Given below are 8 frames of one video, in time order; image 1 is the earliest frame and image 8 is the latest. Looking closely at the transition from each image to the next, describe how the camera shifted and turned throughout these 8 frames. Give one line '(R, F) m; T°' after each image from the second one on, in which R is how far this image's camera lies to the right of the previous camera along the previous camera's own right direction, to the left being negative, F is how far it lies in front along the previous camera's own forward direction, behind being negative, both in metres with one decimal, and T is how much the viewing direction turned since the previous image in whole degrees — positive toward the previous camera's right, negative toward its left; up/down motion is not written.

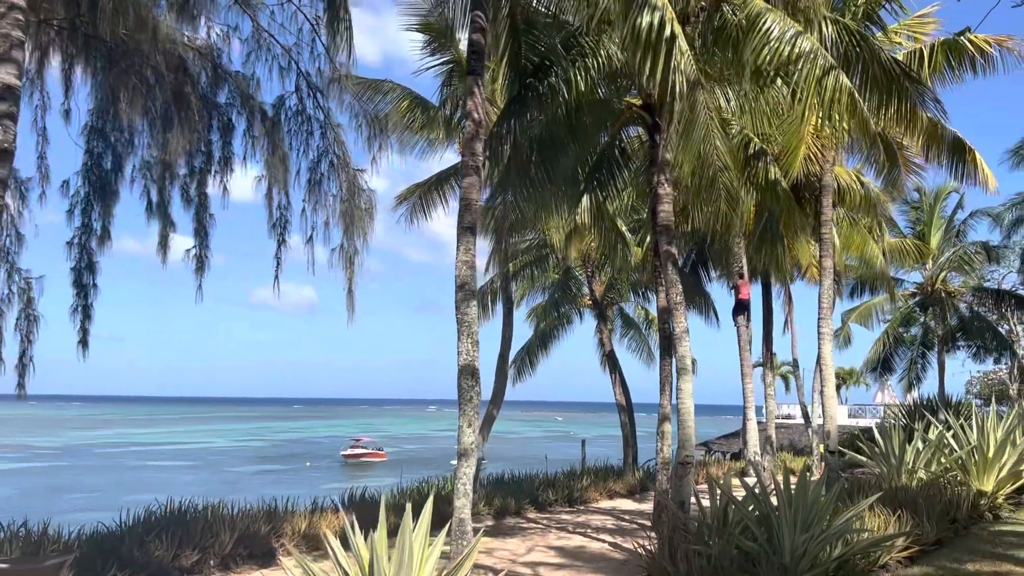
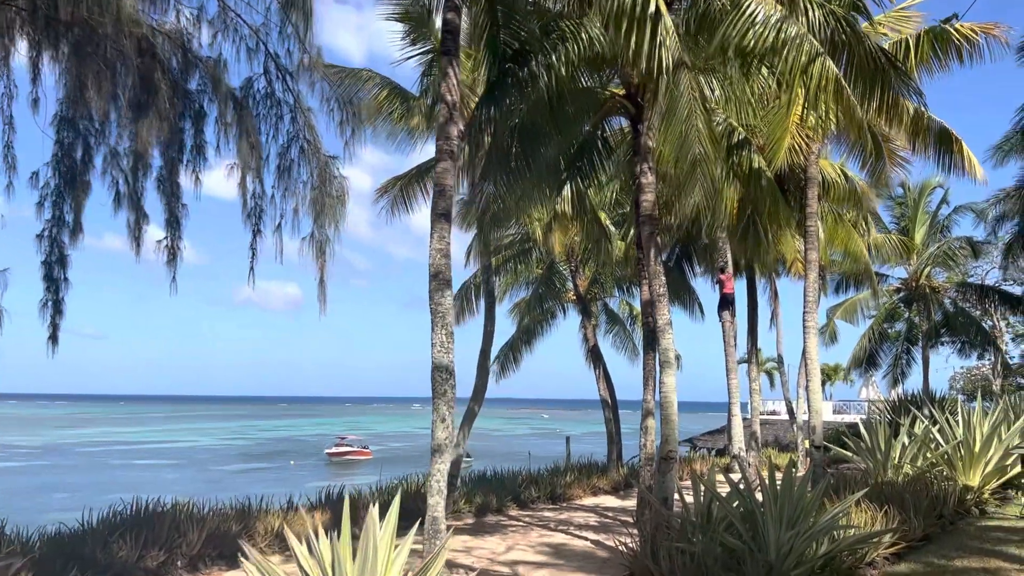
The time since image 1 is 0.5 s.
(+0.1, +0.2) m; +1°
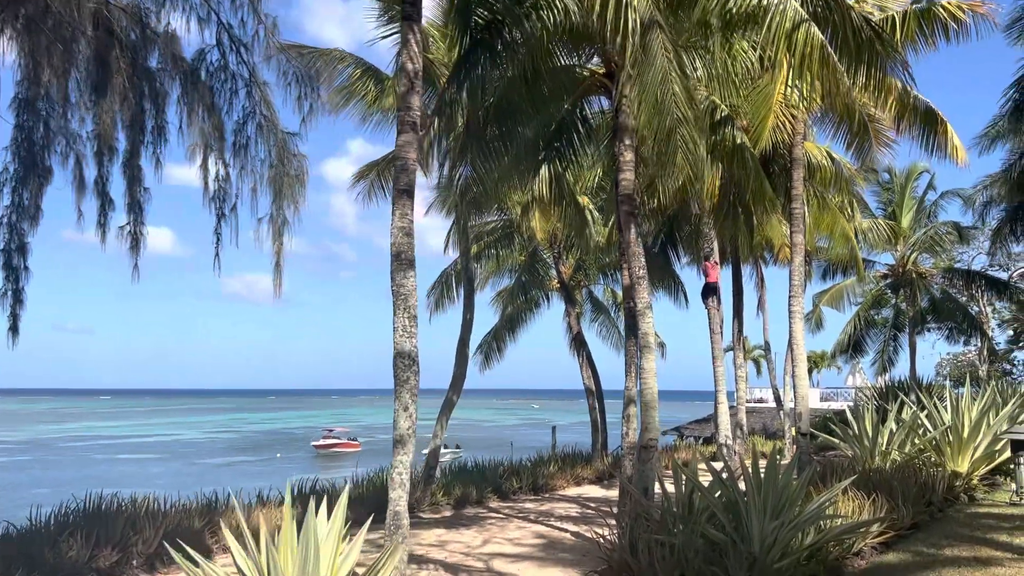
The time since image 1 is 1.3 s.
(+0.1, +0.3) m; +1°
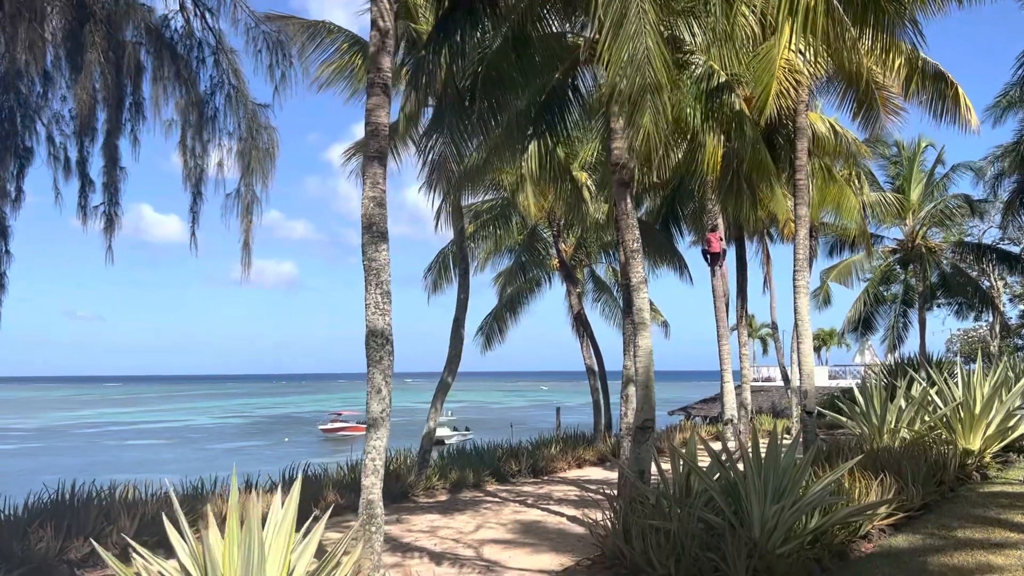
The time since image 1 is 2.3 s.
(+0.2, +0.3) m; -1°
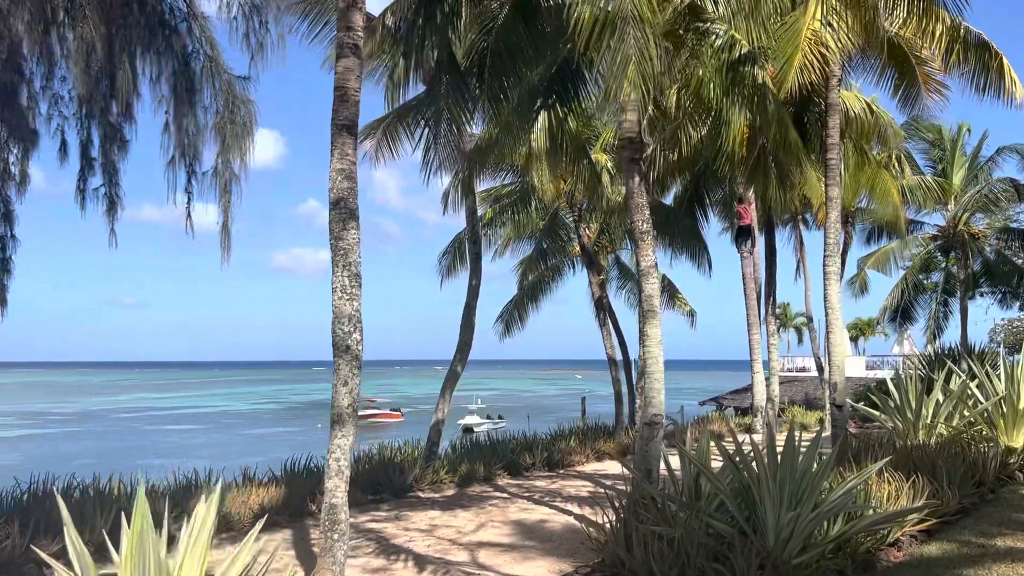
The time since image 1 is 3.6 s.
(+0.3, +0.5) m; -2°
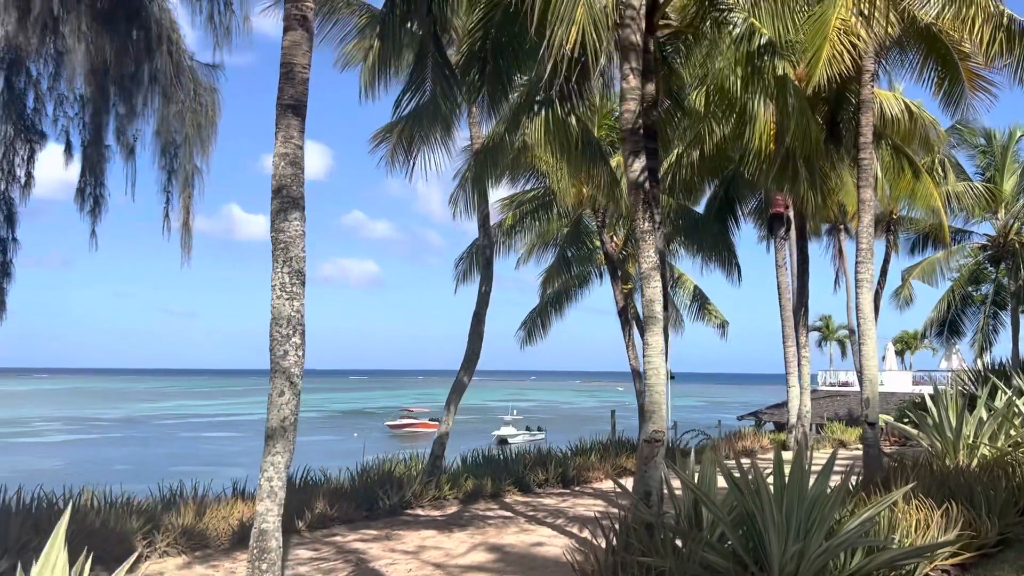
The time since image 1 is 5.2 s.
(+0.4, +0.5) m; -3°
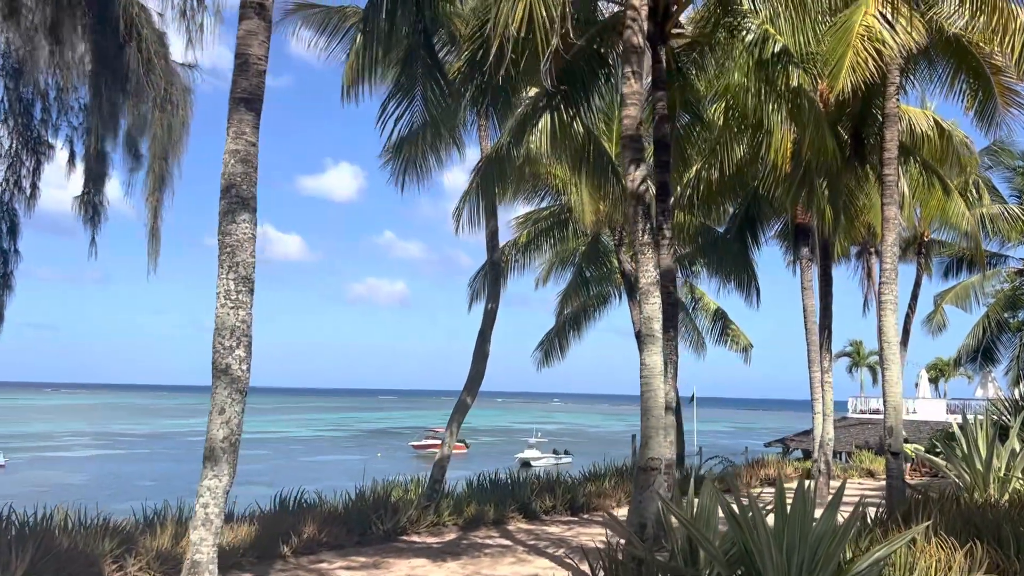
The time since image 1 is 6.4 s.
(+0.3, +0.4) m; -2°
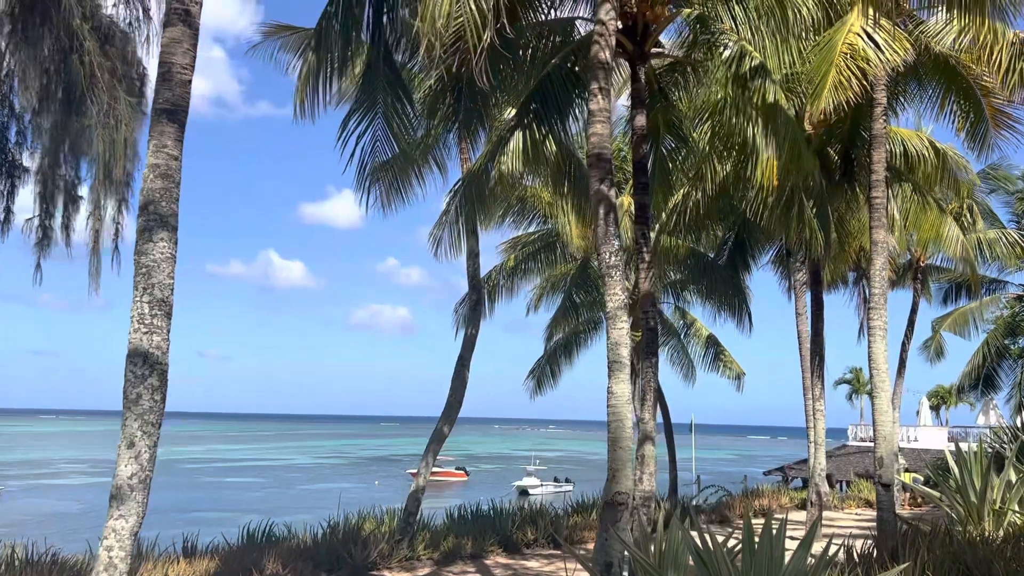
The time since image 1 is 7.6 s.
(+0.3, +0.3) m; 0°
